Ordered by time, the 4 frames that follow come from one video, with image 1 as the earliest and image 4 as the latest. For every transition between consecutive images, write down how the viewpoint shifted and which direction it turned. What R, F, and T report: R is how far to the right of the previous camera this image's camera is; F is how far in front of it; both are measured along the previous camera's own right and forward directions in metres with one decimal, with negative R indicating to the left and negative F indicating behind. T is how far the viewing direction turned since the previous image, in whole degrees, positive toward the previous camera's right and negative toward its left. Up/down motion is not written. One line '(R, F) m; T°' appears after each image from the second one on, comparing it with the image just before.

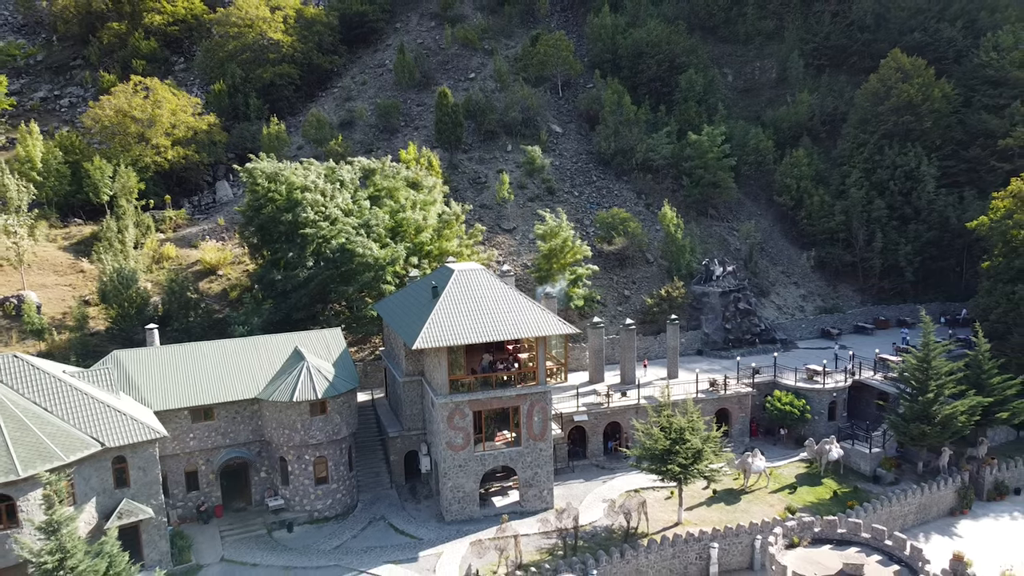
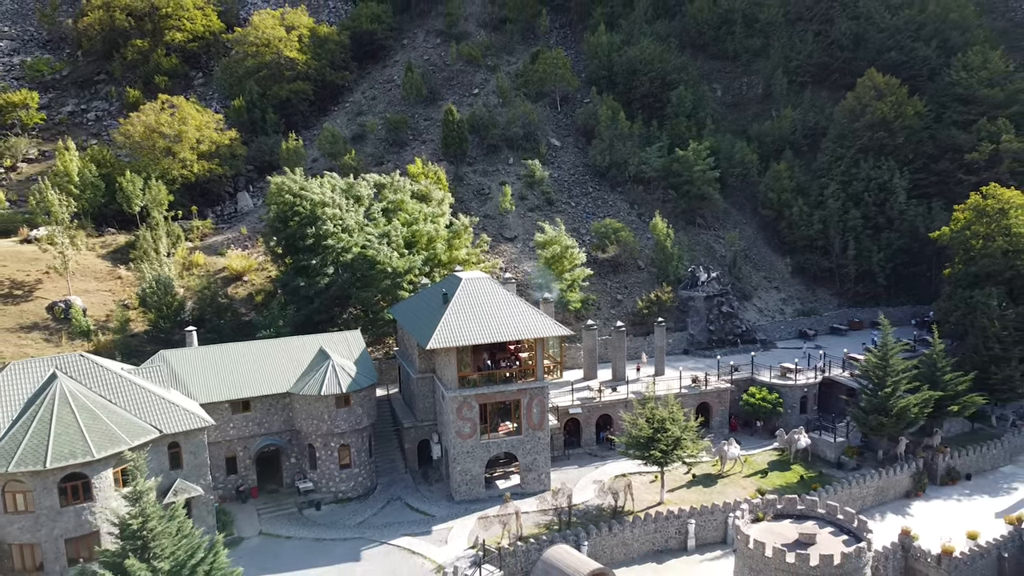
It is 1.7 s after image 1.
(0.0, -3.9) m; 0°
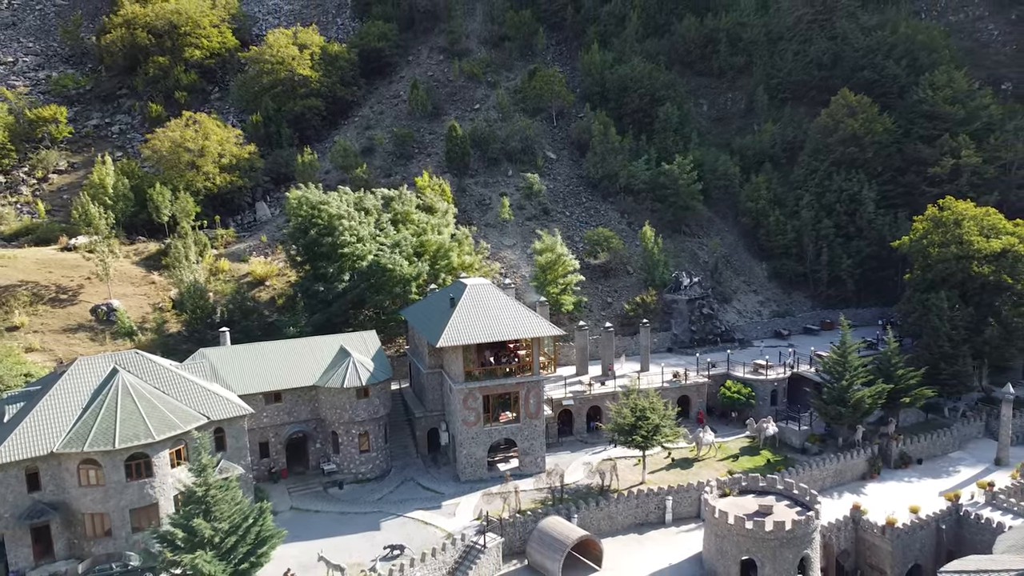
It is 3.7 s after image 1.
(0.0, -4.5) m; 0°
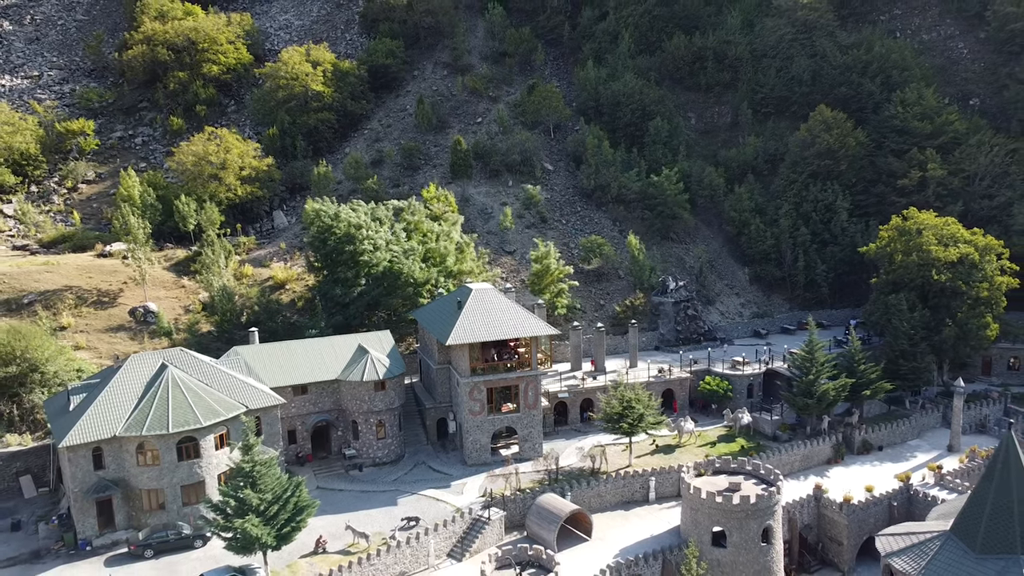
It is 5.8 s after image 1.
(-0.1, -4.6) m; 0°
